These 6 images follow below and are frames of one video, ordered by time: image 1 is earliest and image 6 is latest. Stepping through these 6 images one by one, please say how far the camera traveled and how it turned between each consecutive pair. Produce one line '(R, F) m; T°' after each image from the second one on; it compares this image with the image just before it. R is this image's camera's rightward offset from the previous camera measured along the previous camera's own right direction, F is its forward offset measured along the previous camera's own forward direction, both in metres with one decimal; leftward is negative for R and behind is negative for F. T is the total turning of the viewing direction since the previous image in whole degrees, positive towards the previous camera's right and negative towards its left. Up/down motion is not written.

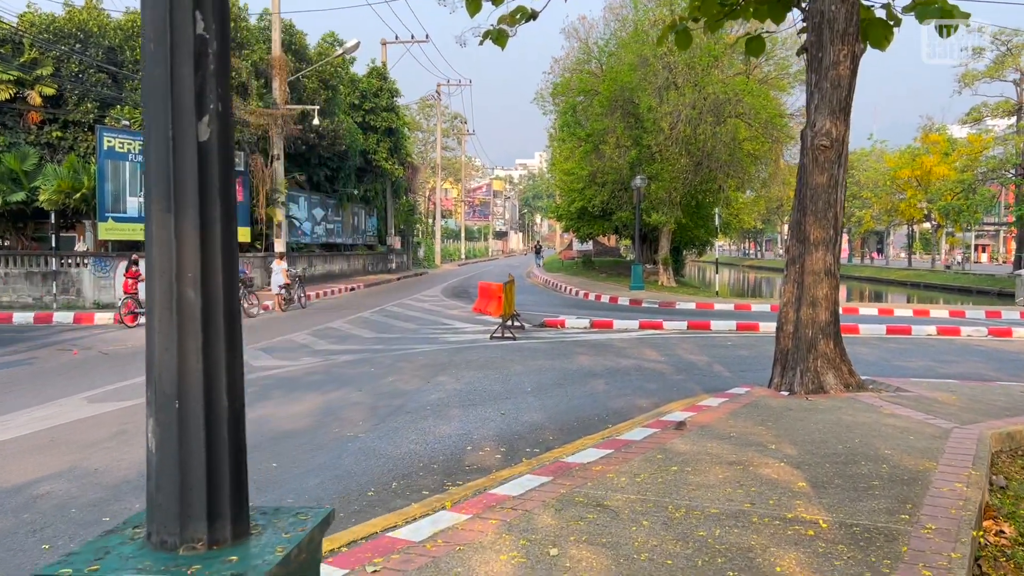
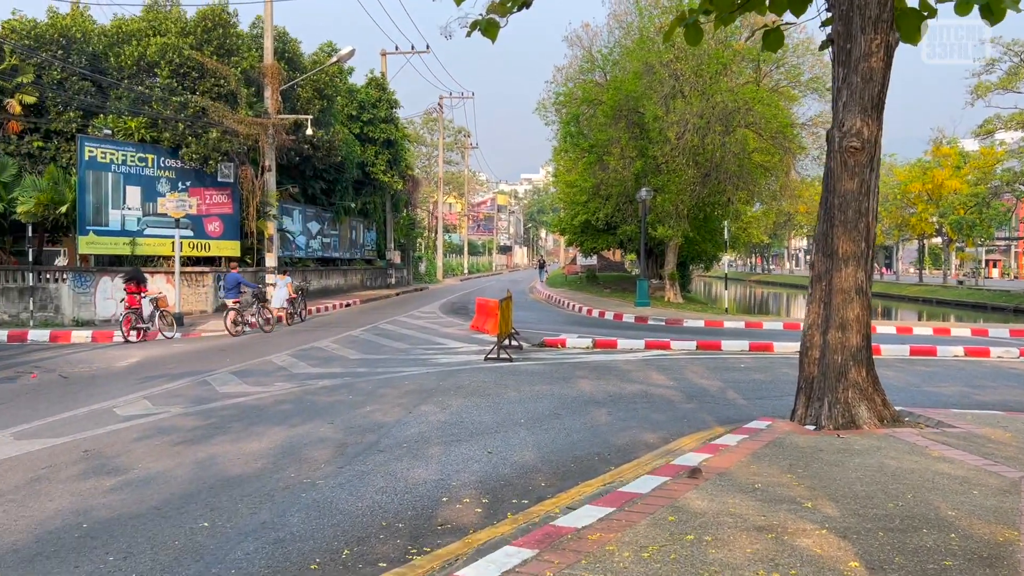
(+0.1, +0.9) m; 0°
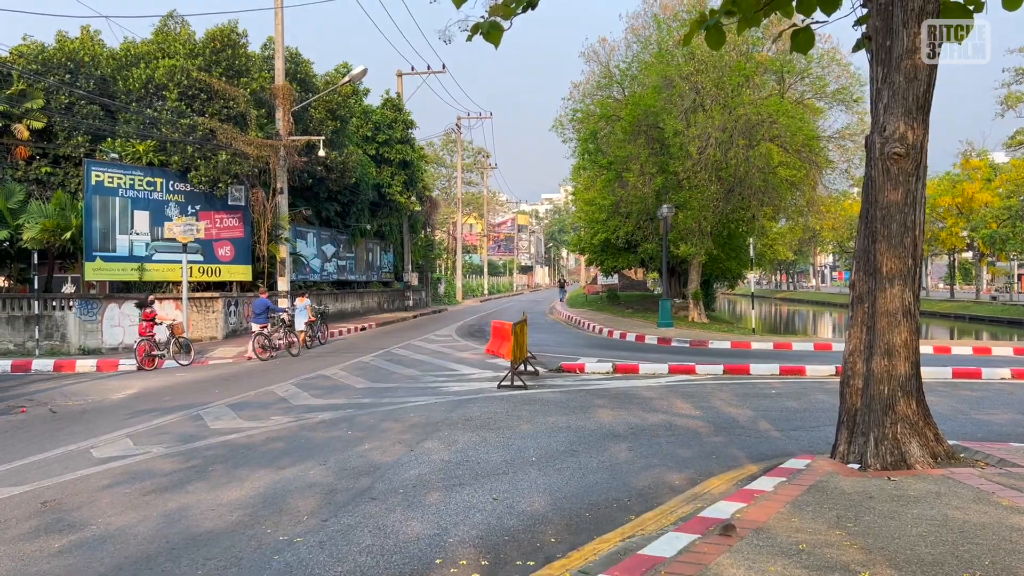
(+0.1, +0.6) m; -2°
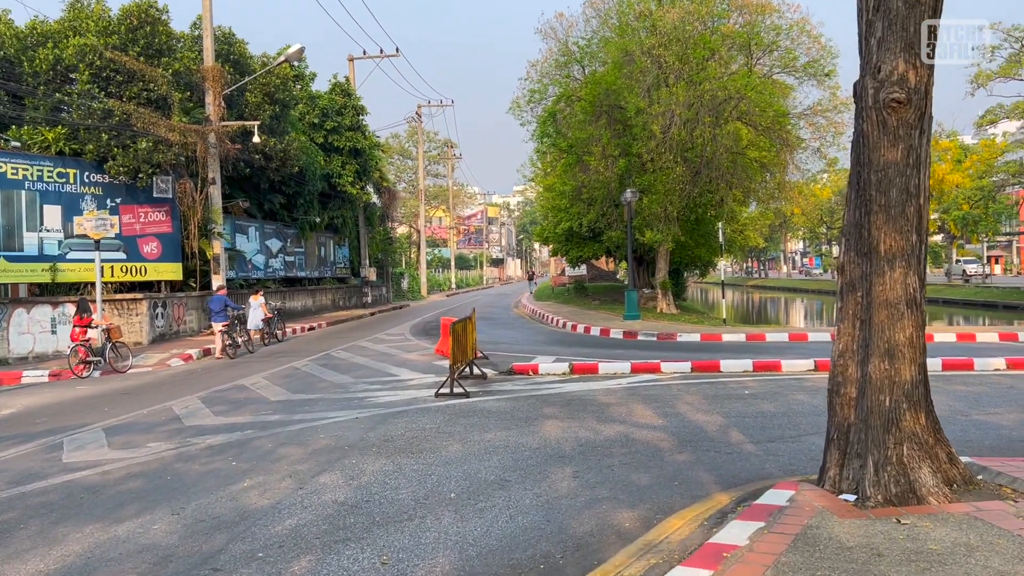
(+0.5, +1.4) m; +2°
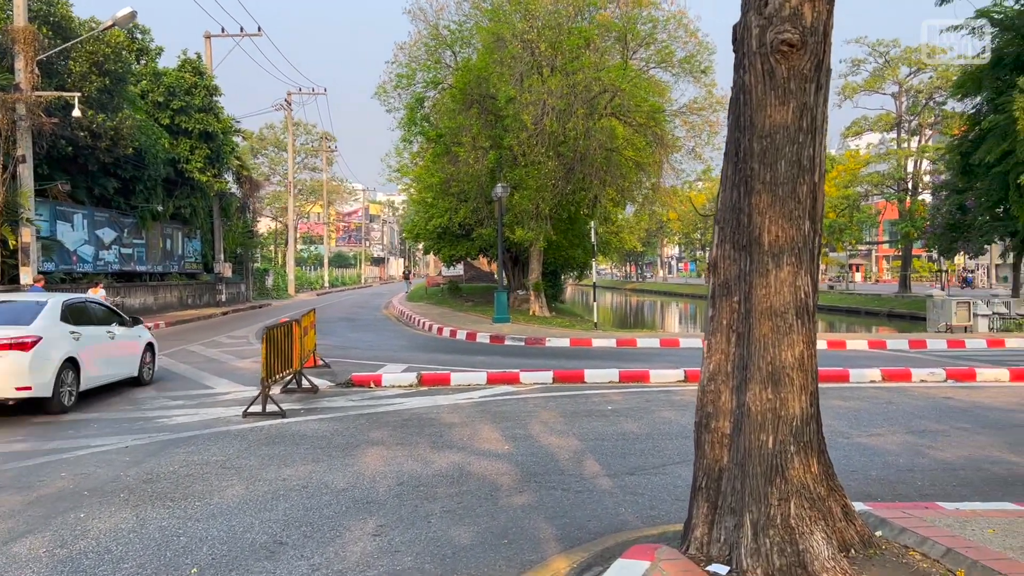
(+0.6, +1.4) m; +8°
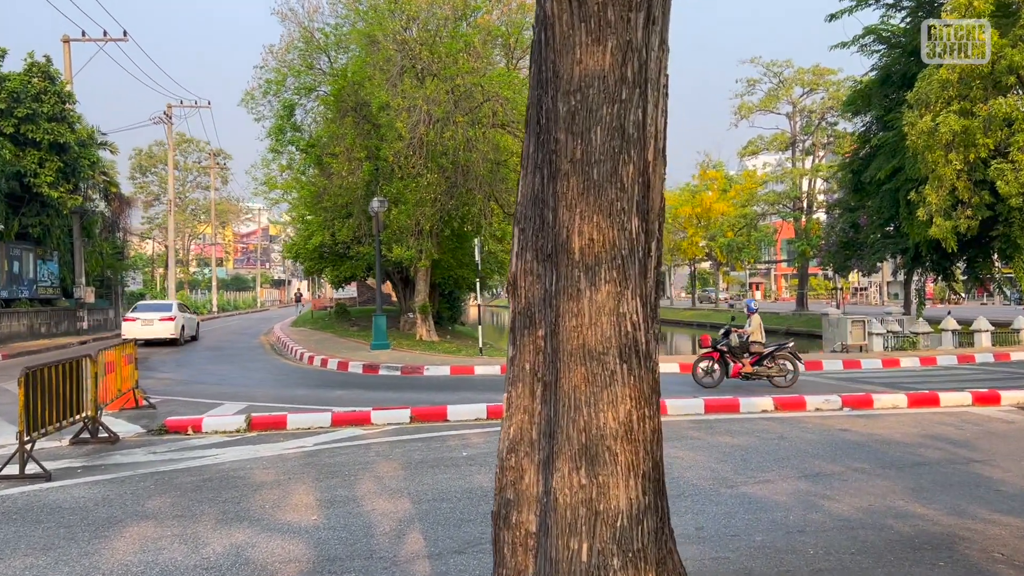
(+0.7, +1.3) m; +6°
